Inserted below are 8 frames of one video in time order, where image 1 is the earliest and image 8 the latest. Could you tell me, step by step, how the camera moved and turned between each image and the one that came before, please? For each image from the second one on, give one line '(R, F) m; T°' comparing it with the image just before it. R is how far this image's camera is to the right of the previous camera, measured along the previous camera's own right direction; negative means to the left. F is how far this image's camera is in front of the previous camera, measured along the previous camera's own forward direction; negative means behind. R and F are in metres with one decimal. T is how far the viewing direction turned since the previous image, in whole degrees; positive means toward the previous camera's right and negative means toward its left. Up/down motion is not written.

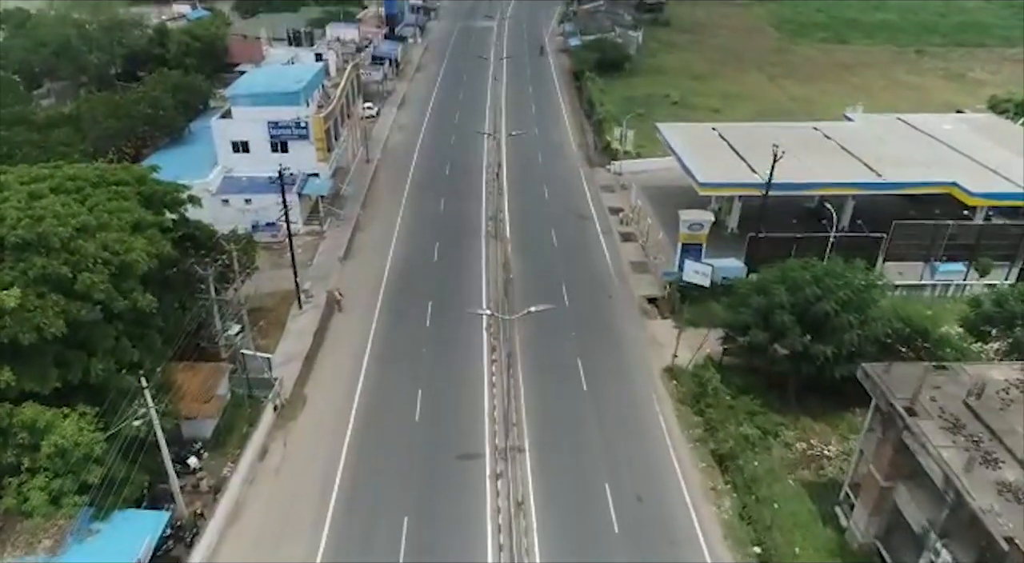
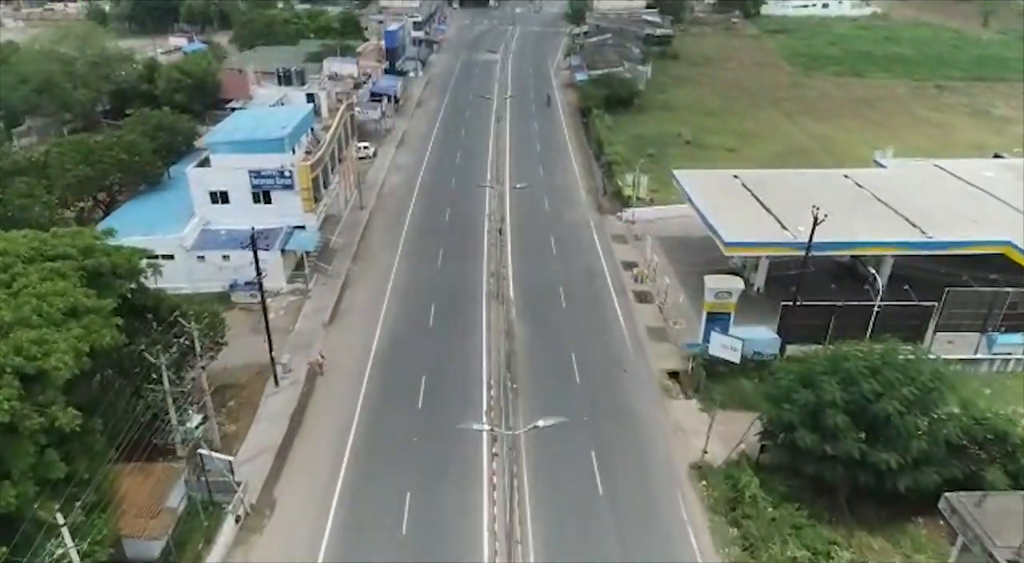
(0.0, +3.4) m; 0°
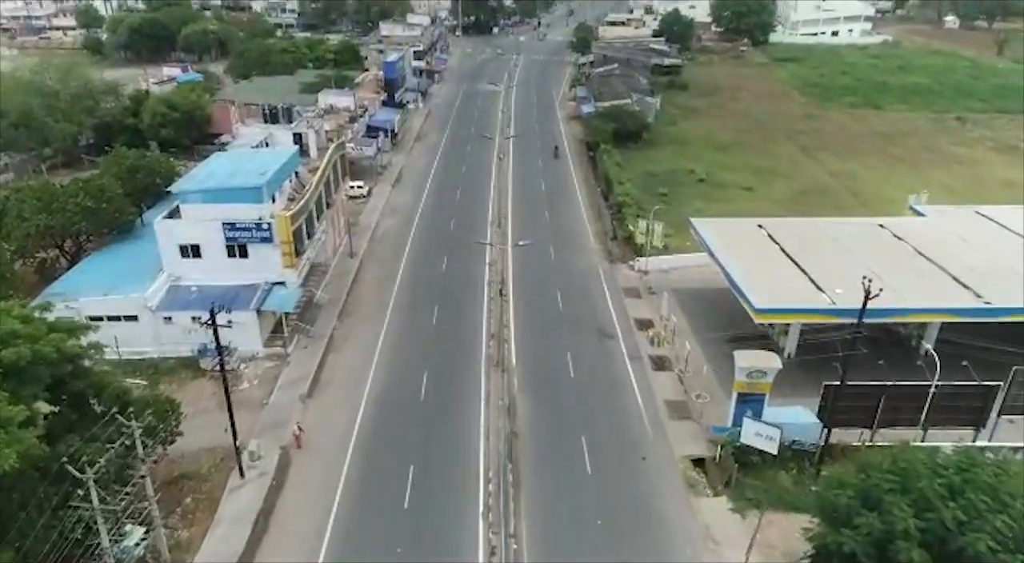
(+0.1, +3.4) m; 0°
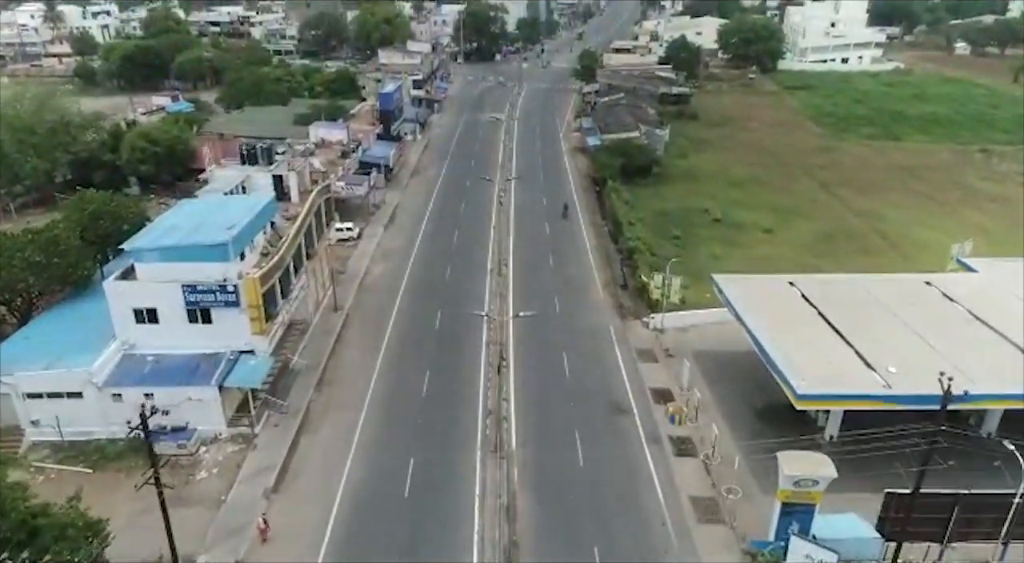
(+0.1, +3.7) m; 0°
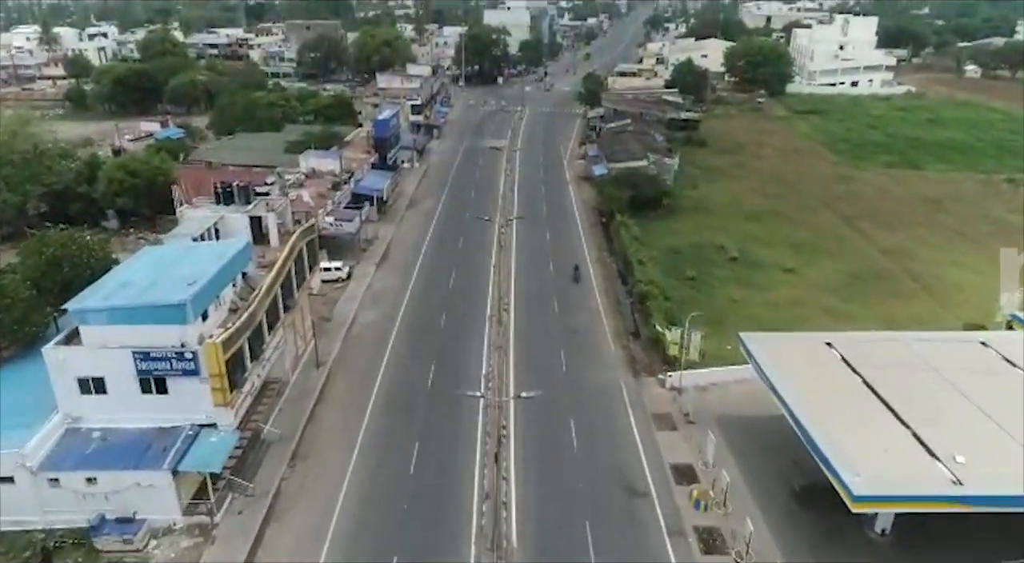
(+0.1, +3.4) m; 0°
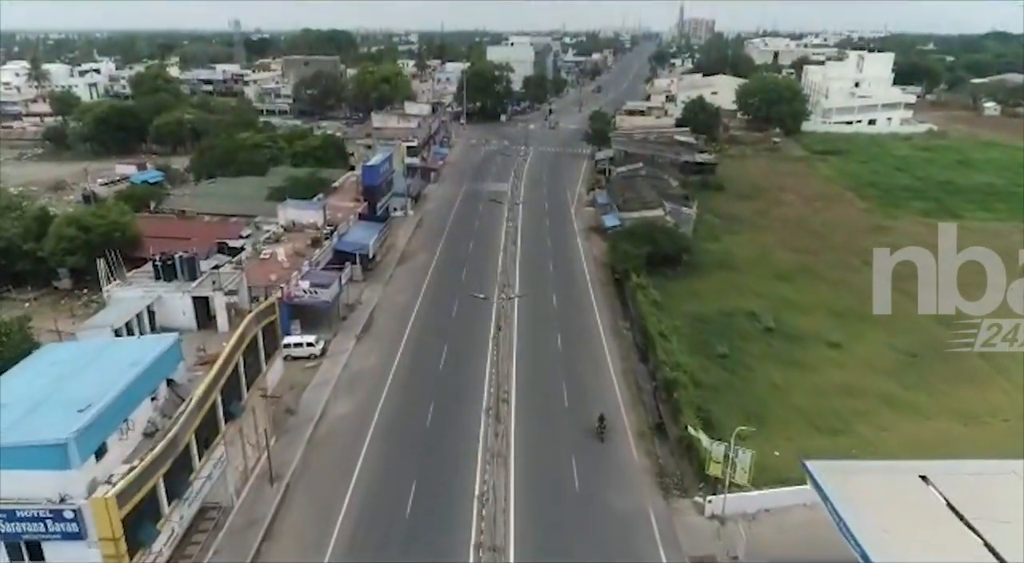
(+0.1, +5.9) m; 0°
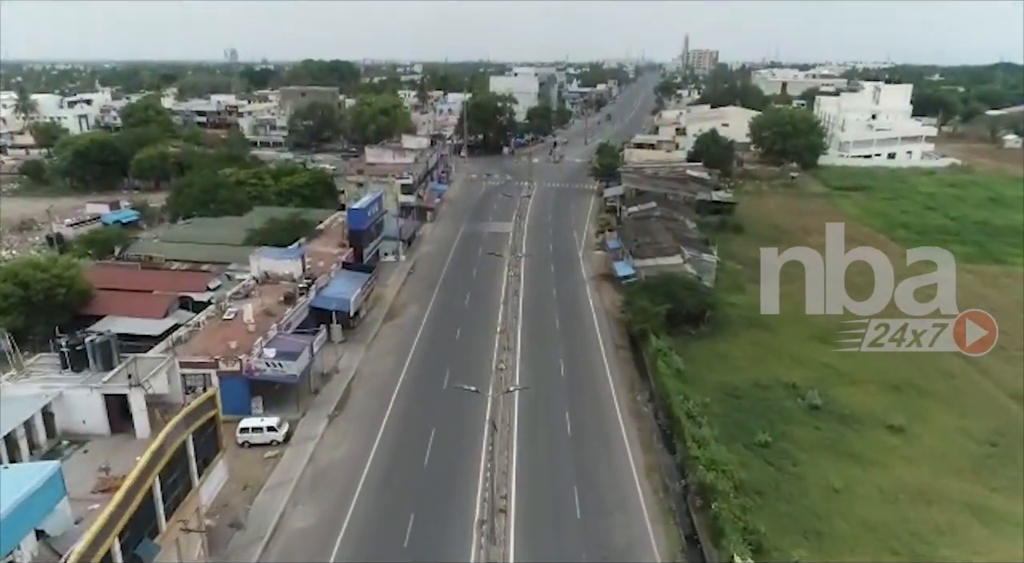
(+0.2, +5.6) m; 0°
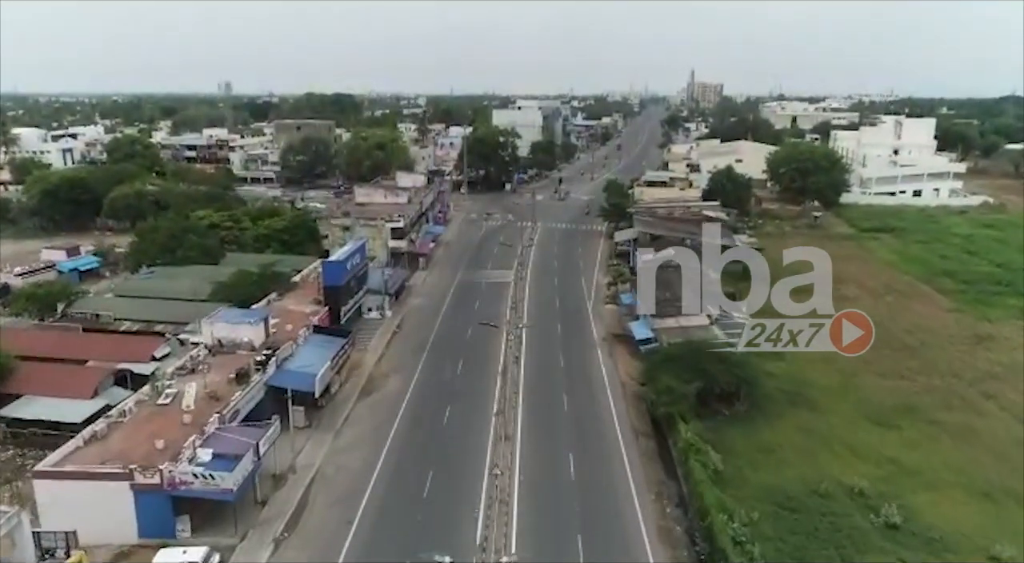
(+0.3, +6.7) m; 0°
